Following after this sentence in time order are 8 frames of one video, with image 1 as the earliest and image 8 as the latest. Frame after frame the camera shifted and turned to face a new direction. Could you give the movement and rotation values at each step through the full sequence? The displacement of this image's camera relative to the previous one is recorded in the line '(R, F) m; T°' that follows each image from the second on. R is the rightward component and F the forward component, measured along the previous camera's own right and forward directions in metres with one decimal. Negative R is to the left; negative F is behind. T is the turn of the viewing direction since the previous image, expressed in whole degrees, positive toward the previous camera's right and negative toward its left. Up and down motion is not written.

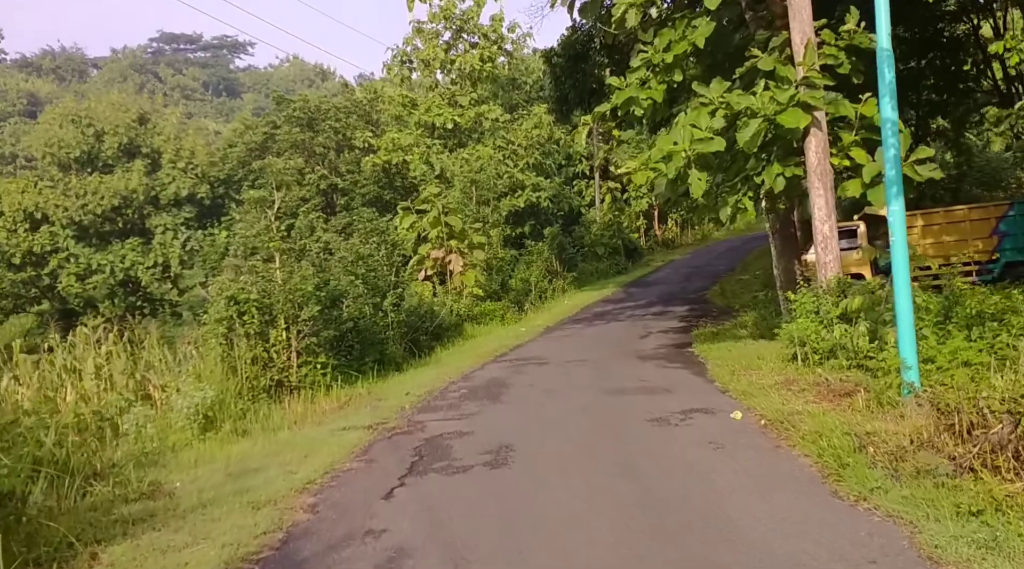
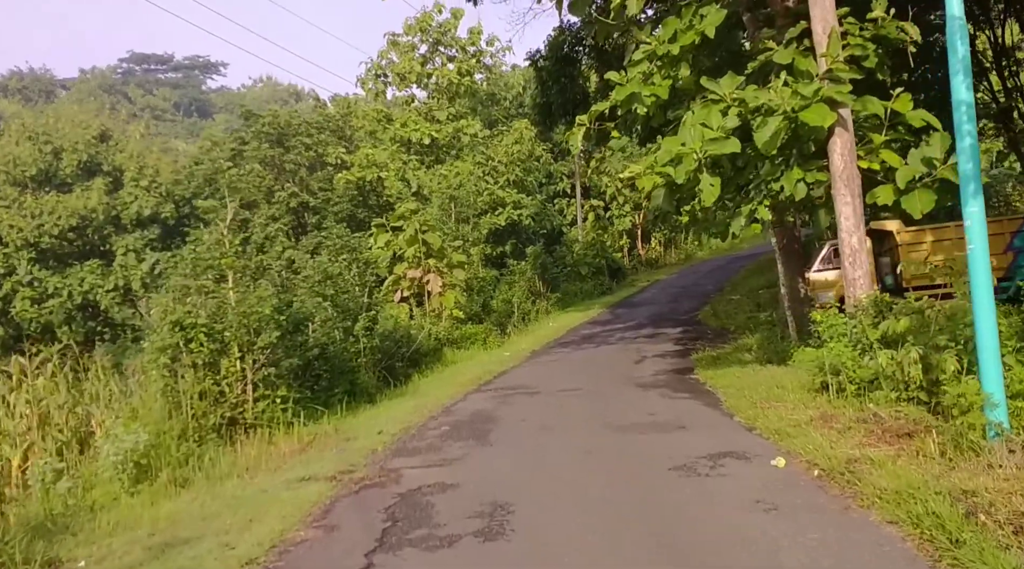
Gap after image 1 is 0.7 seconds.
(-0.1, +1.3) m; +1°
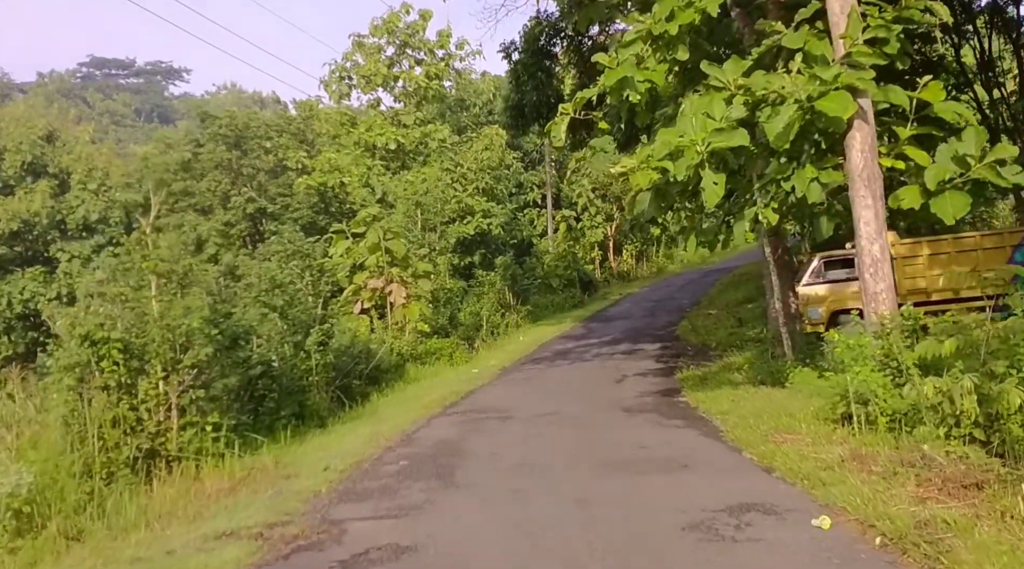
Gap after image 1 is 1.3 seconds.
(0.0, +1.3) m; +2°
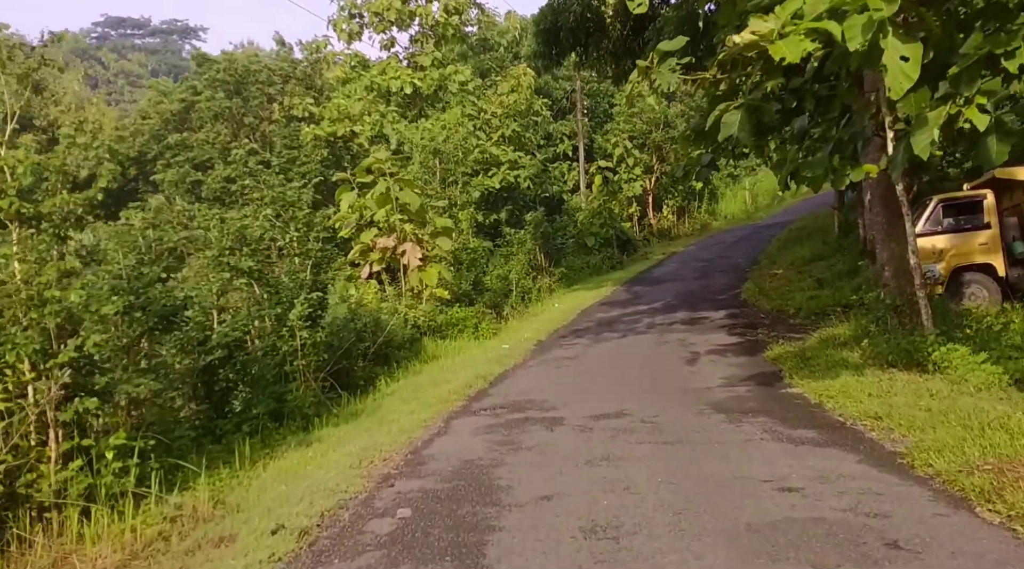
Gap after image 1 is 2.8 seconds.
(-0.2, +3.0) m; -1°
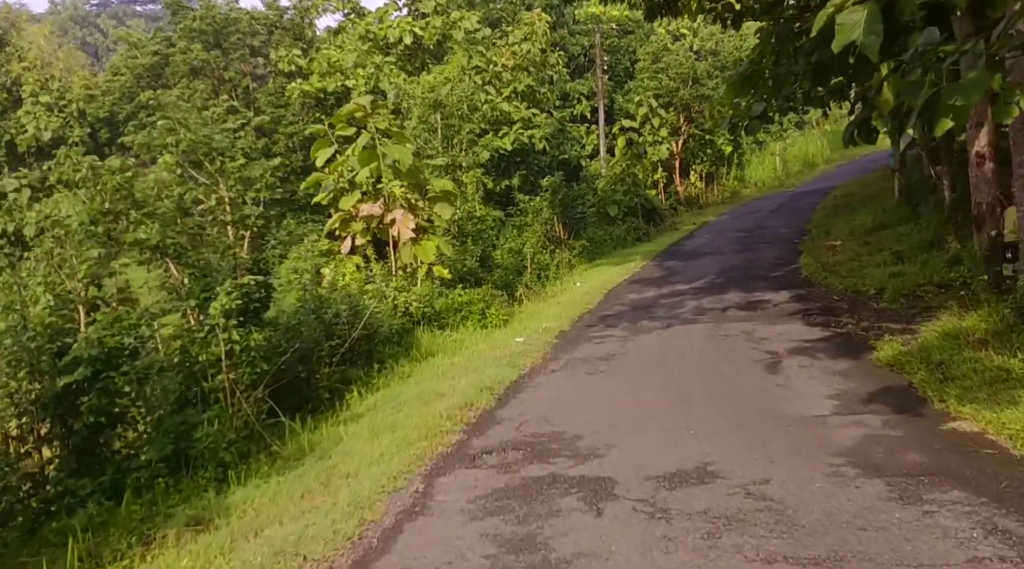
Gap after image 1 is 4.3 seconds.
(0.0, +2.9) m; -1°
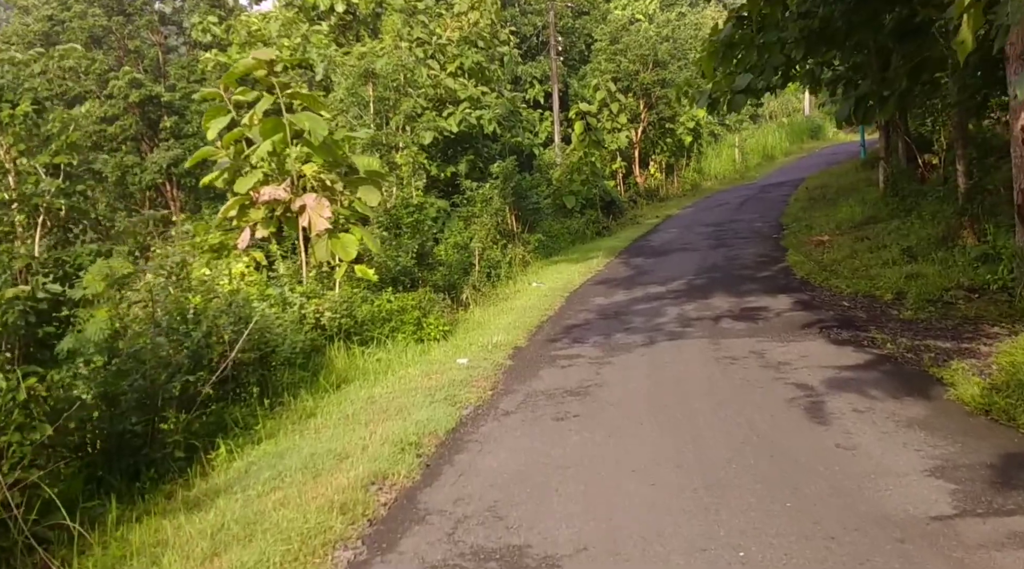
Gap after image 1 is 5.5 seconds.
(+0.1, +2.5) m; +3°
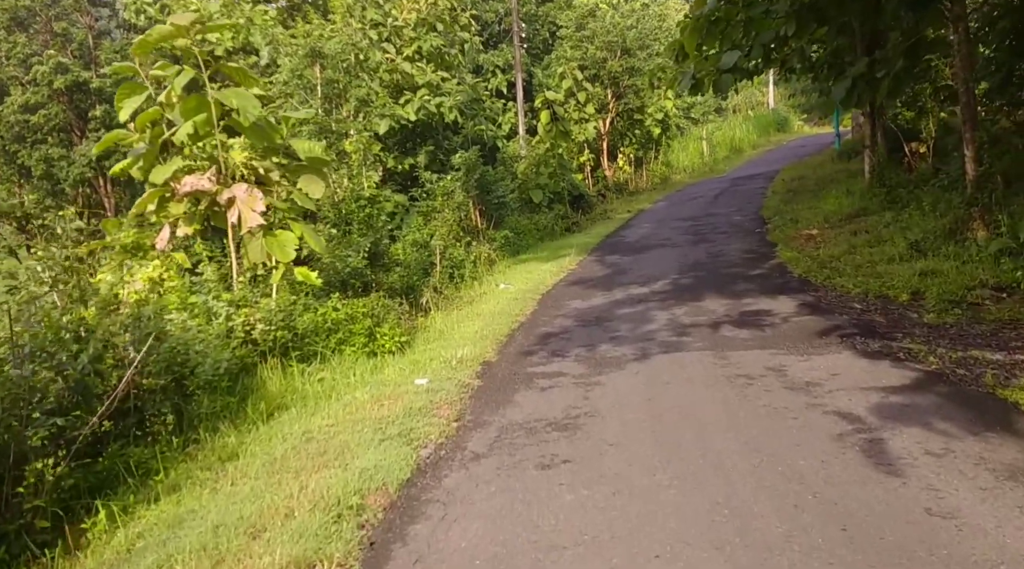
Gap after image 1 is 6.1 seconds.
(0.0, +1.4) m; +2°
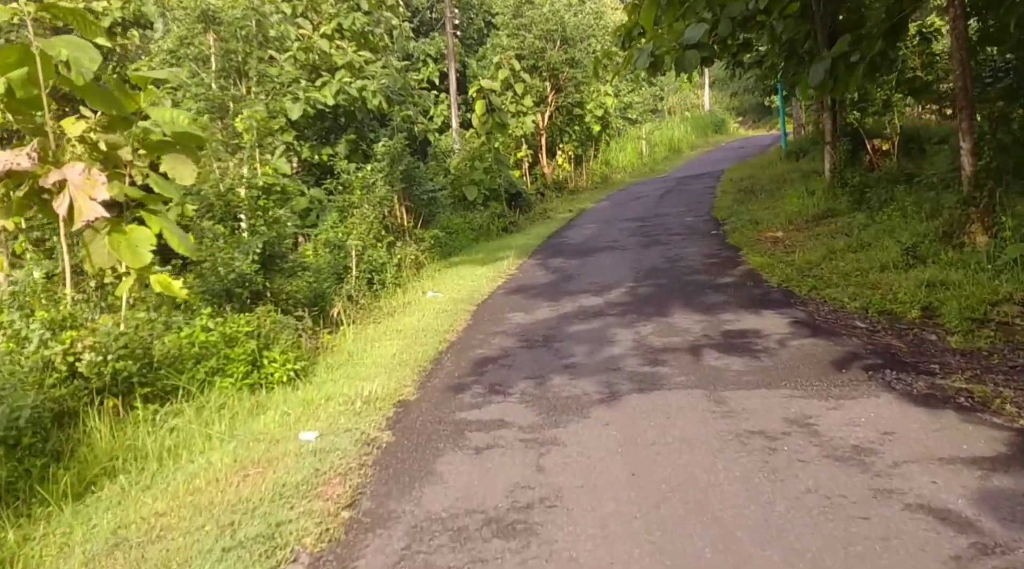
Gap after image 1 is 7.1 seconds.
(0.0, +1.9) m; +4°
